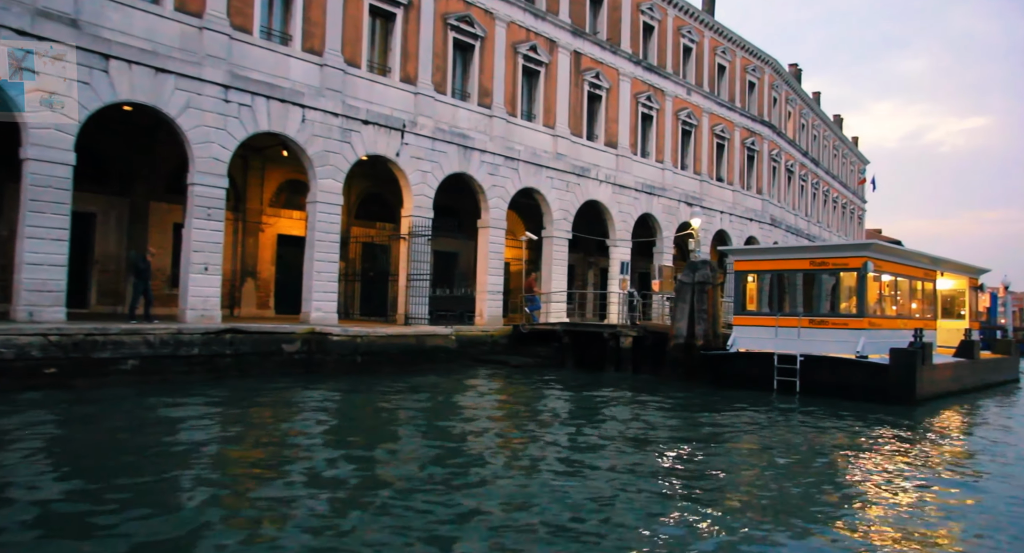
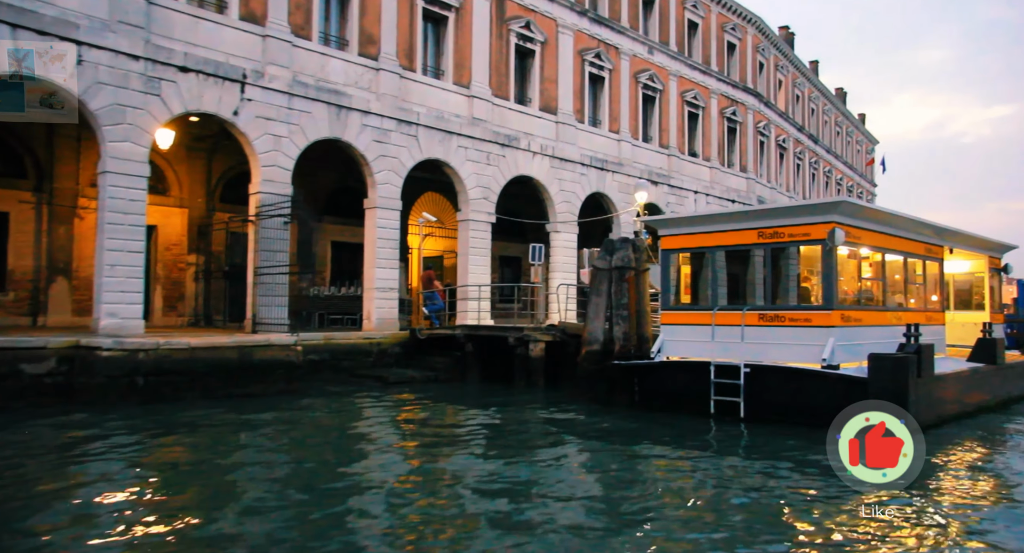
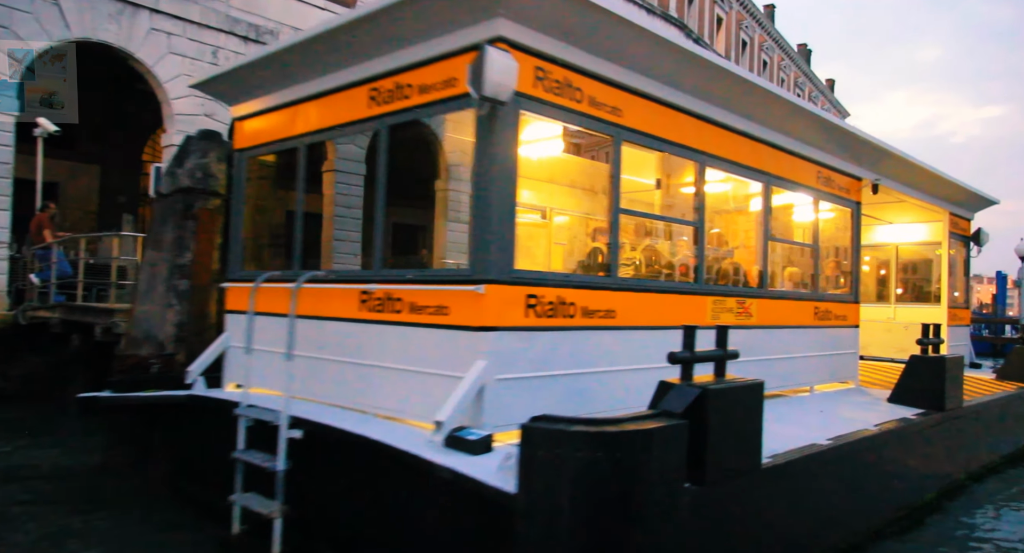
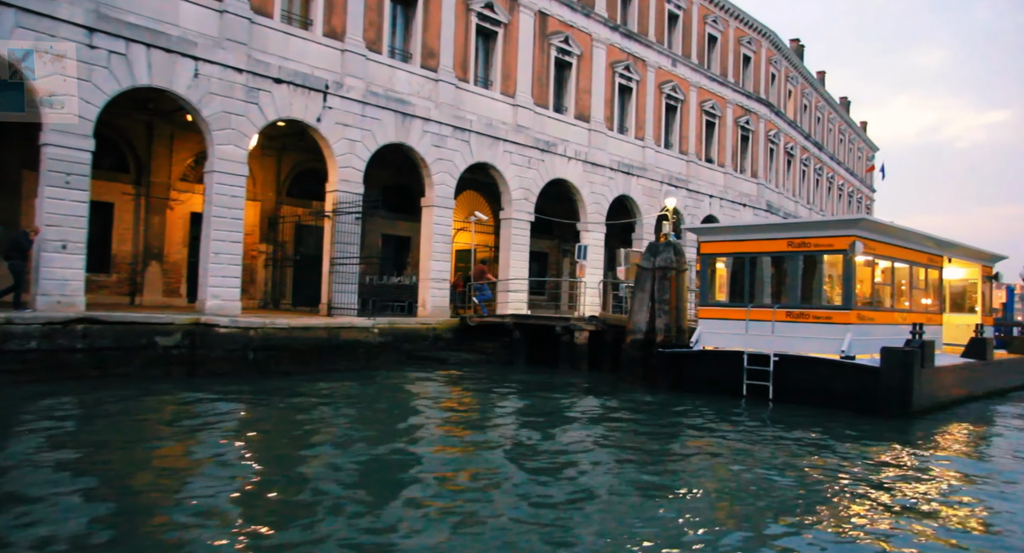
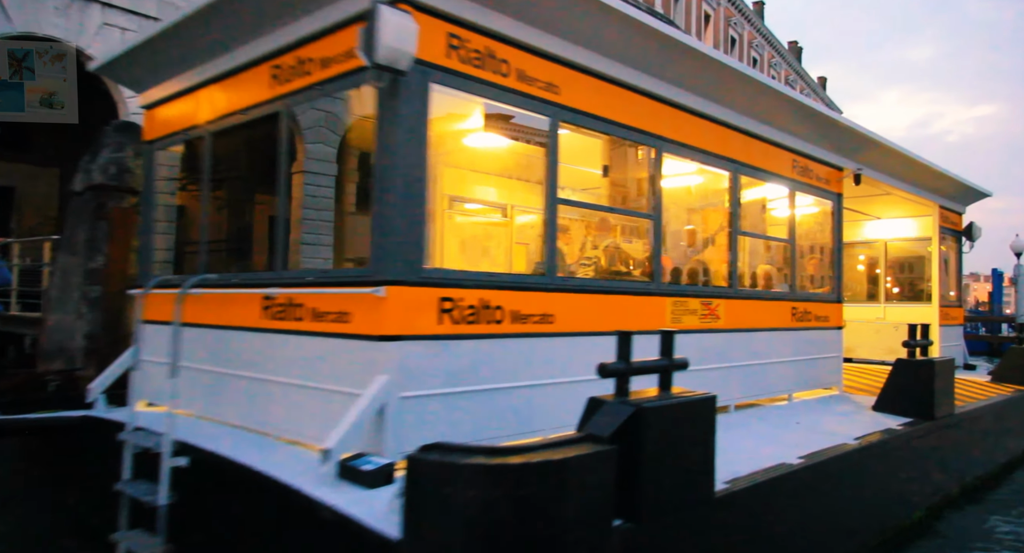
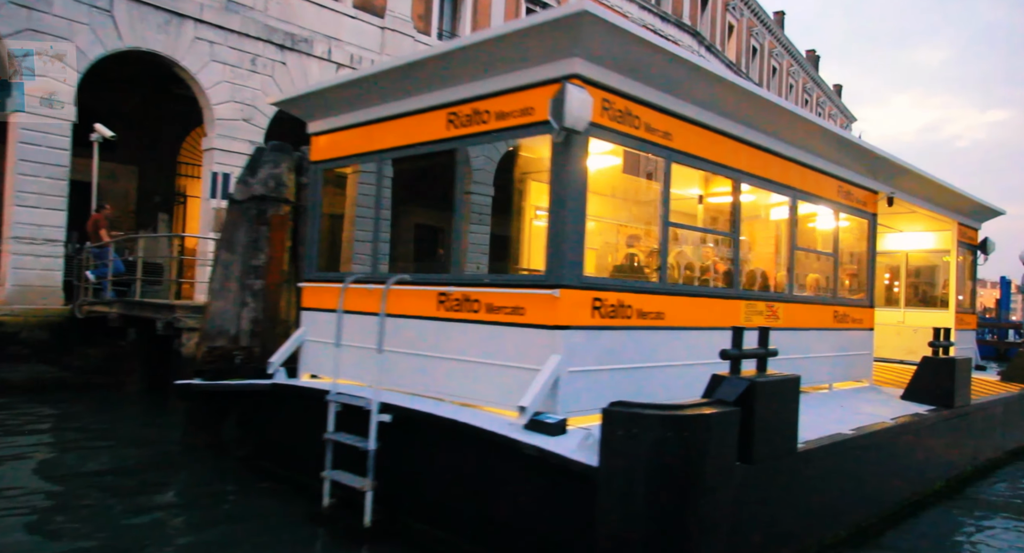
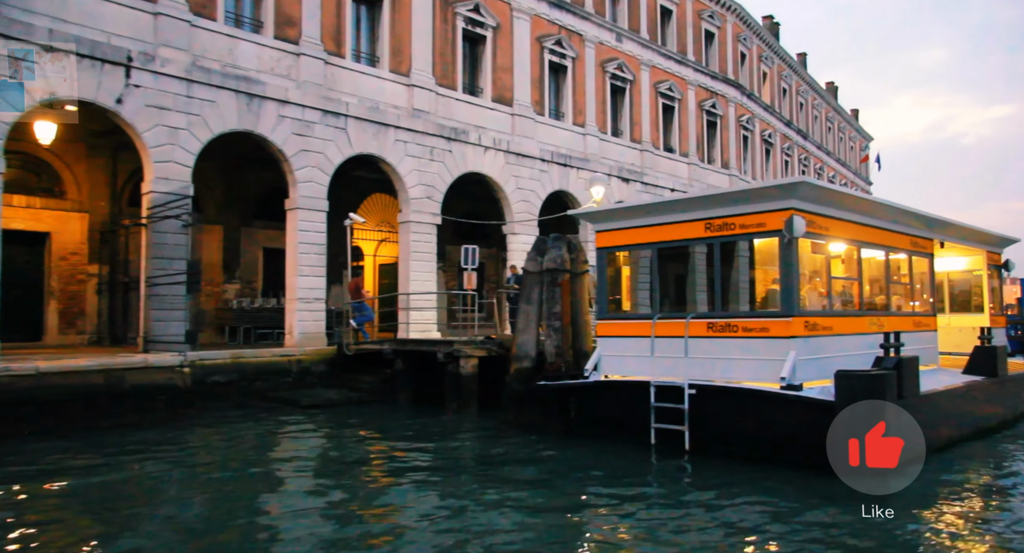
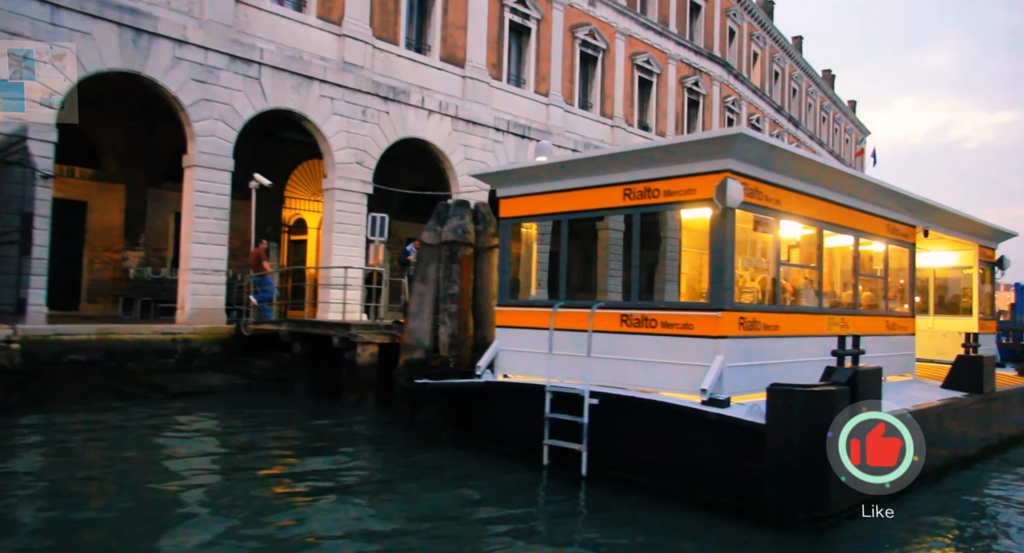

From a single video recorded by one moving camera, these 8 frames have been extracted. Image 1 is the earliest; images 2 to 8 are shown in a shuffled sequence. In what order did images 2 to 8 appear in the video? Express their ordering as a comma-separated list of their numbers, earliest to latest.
4, 2, 7, 8, 6, 3, 5
